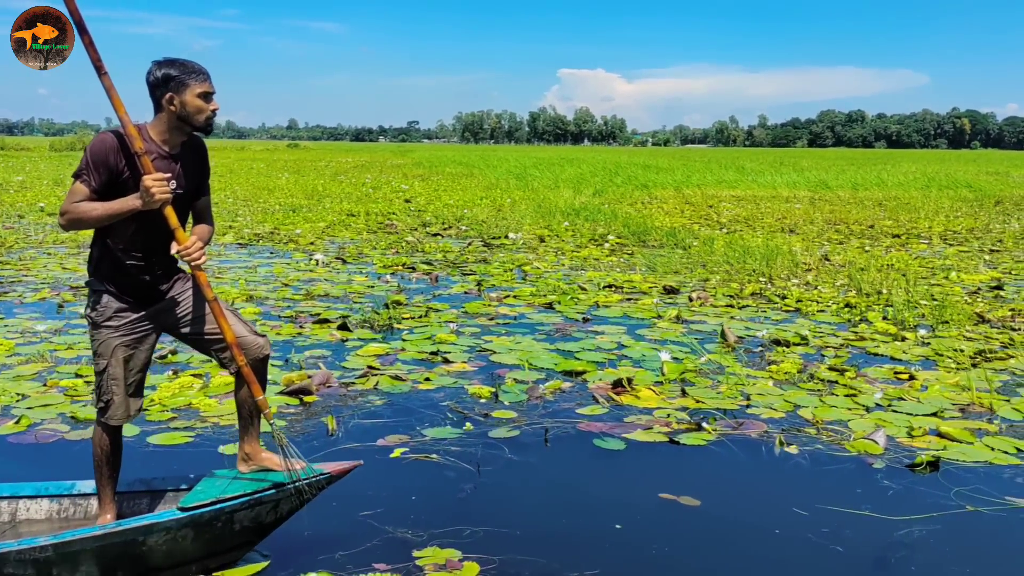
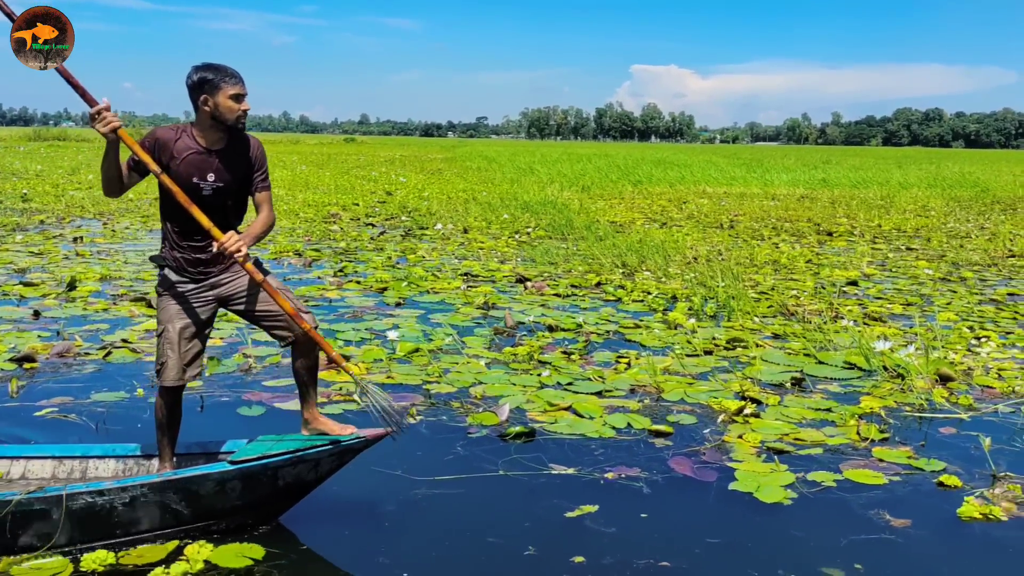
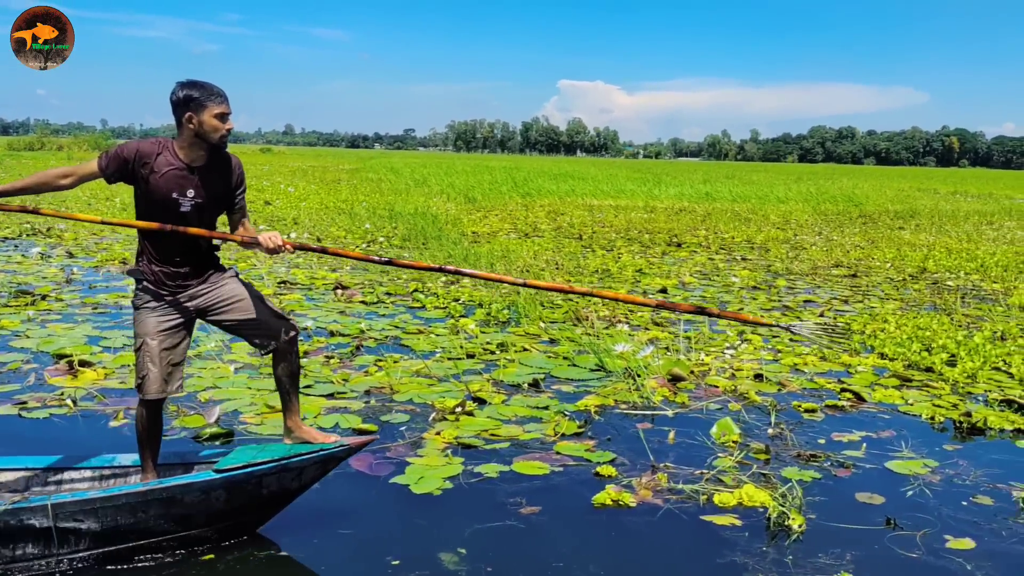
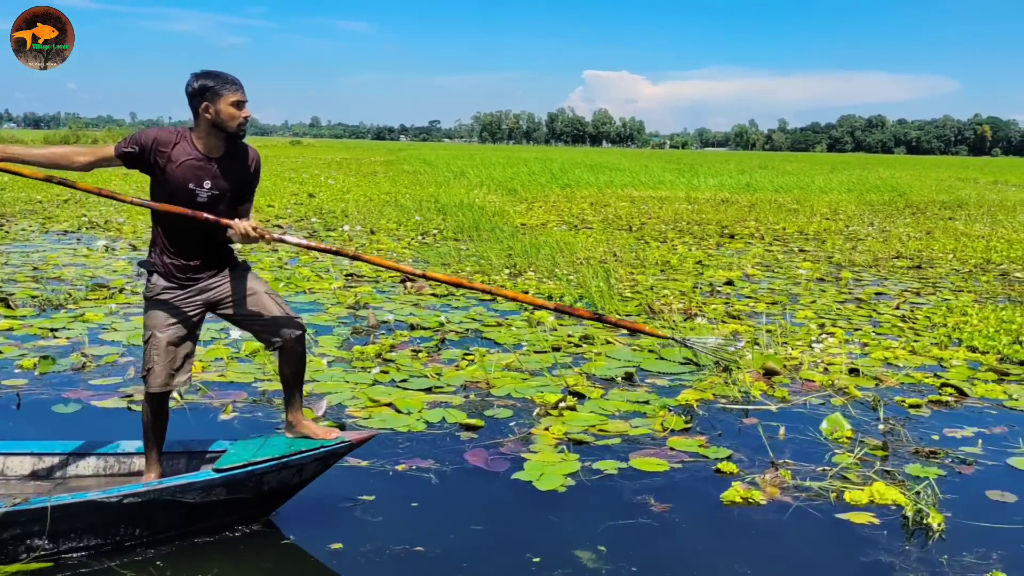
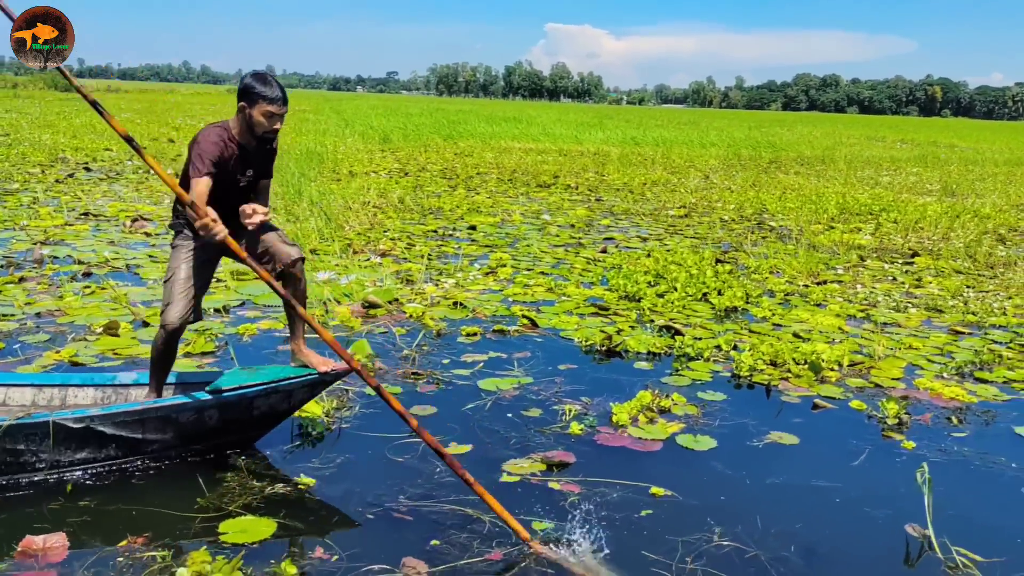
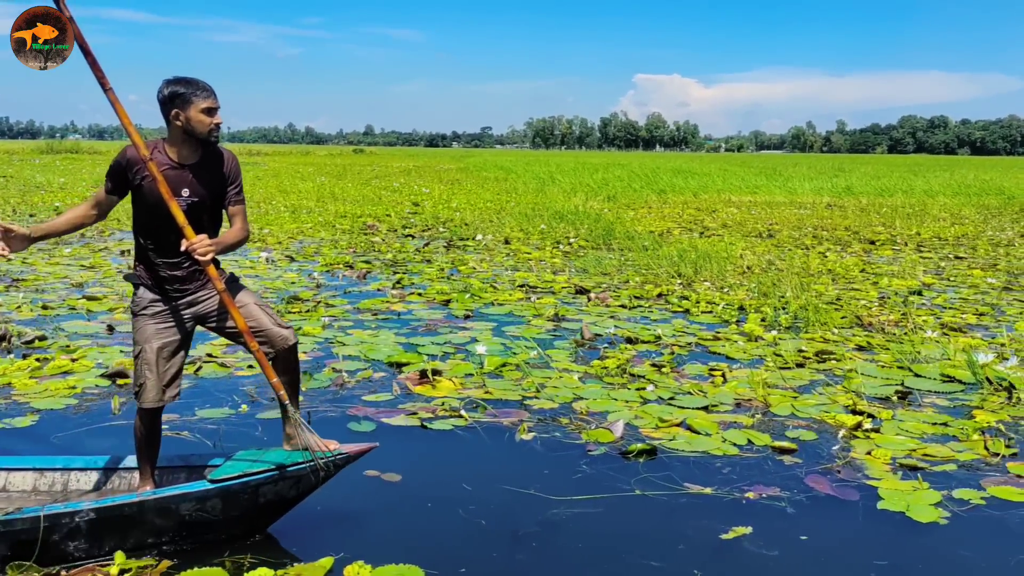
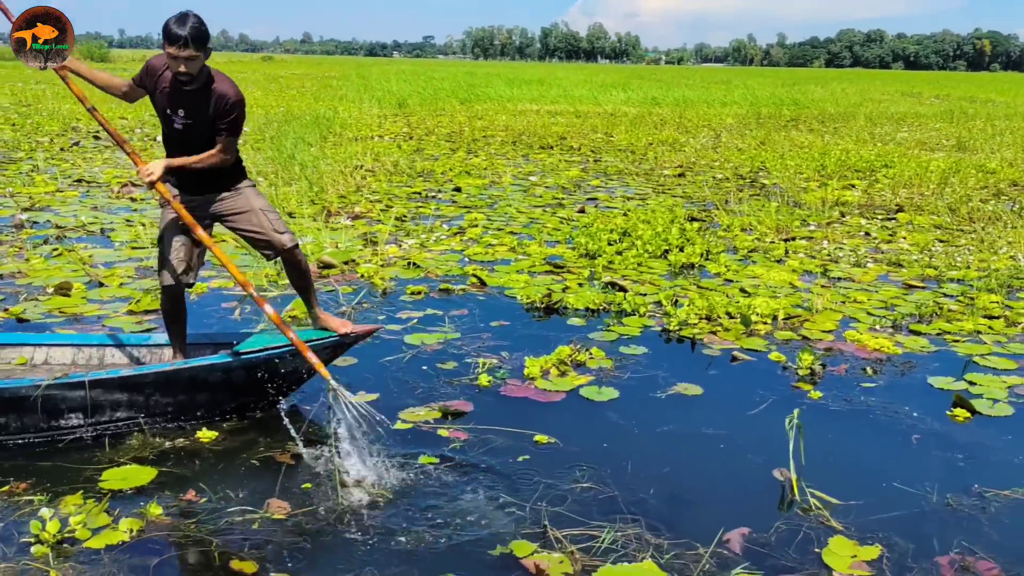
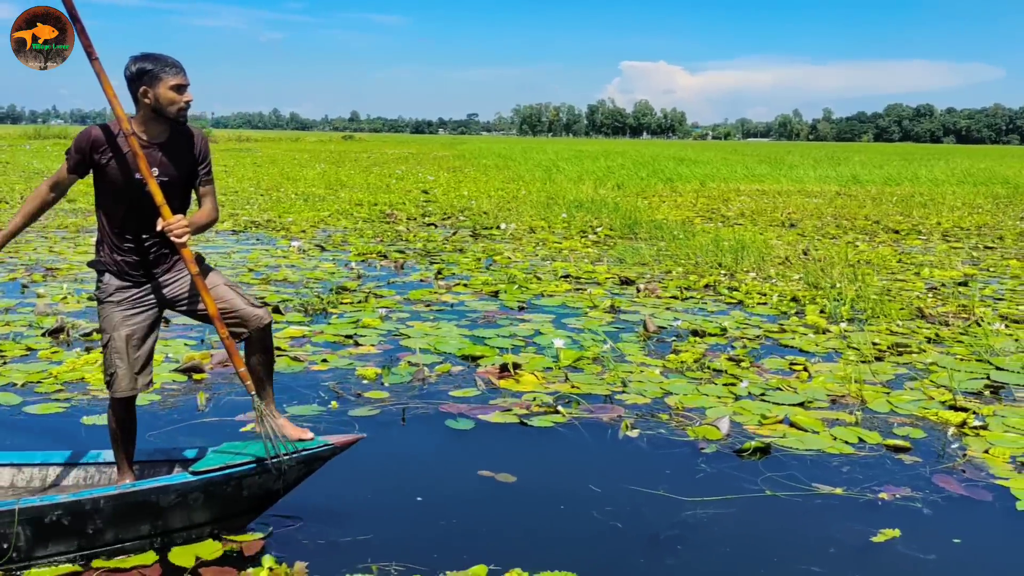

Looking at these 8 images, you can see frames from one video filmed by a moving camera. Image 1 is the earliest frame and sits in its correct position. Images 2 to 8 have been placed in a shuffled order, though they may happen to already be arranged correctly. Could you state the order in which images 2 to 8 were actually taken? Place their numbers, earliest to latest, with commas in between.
8, 6, 2, 4, 3, 5, 7
